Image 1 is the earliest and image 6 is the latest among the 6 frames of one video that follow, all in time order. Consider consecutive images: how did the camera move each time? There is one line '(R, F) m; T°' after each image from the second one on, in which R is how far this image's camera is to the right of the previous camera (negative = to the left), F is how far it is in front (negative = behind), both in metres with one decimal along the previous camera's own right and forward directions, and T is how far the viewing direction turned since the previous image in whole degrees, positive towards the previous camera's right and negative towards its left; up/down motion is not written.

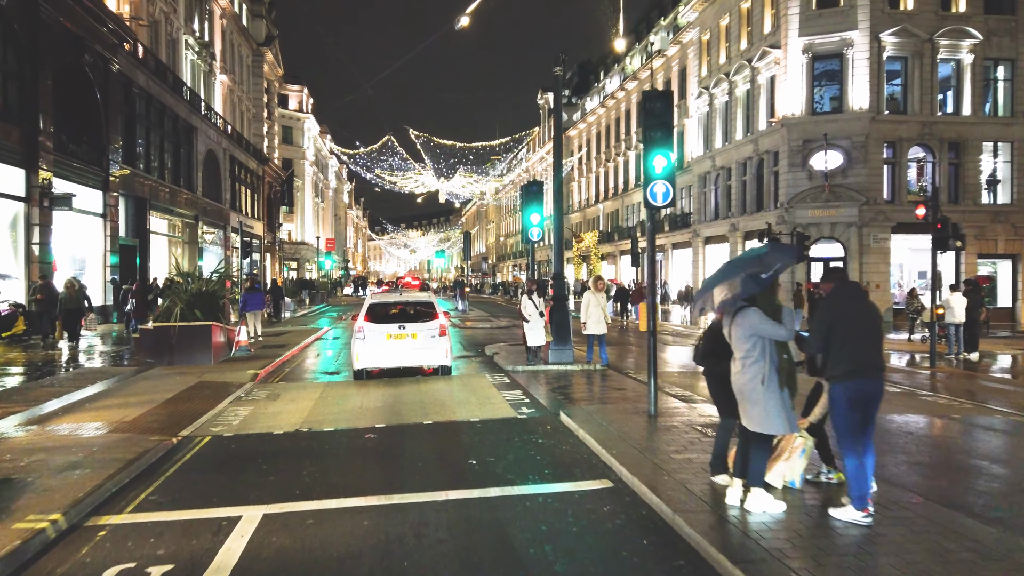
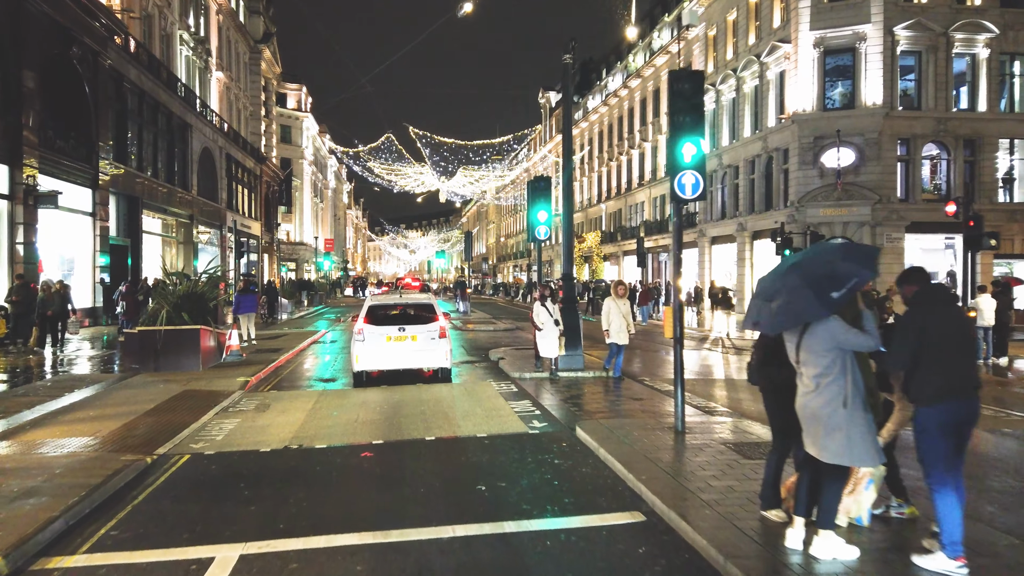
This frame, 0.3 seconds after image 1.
(-0.1, +0.8) m; 0°
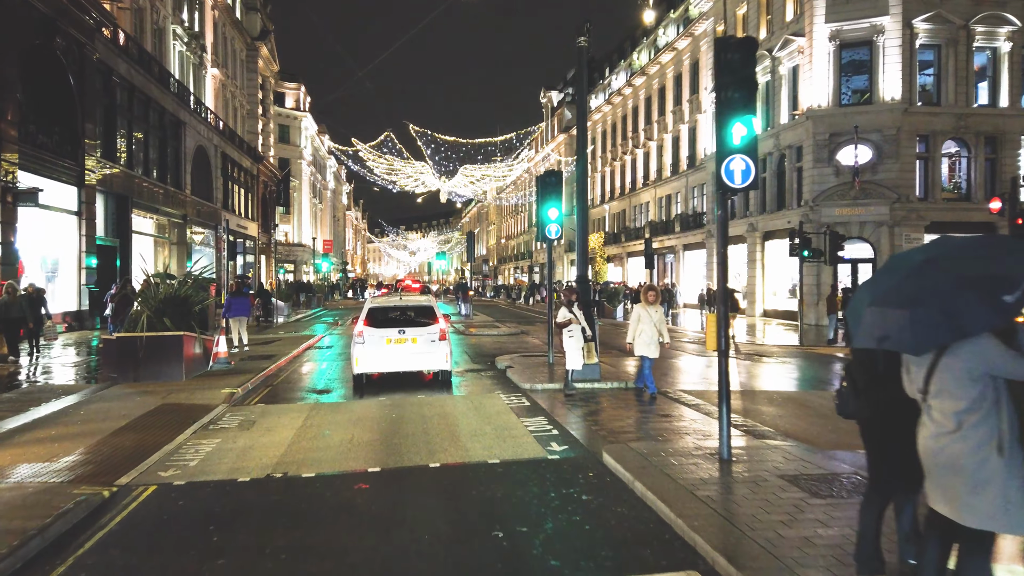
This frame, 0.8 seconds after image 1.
(-0.2, +1.0) m; 0°
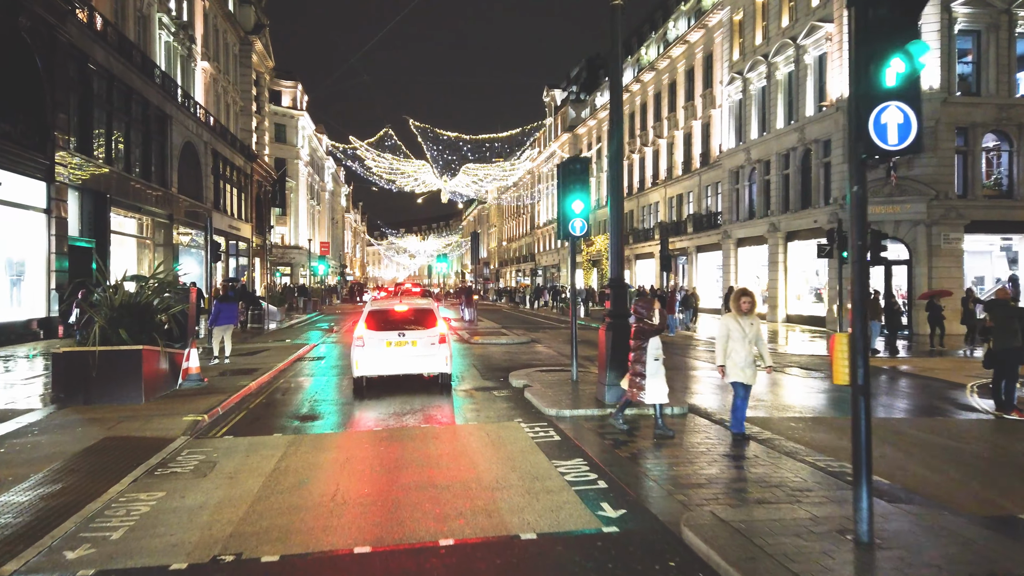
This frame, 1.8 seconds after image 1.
(-0.3, +1.9) m; 0°
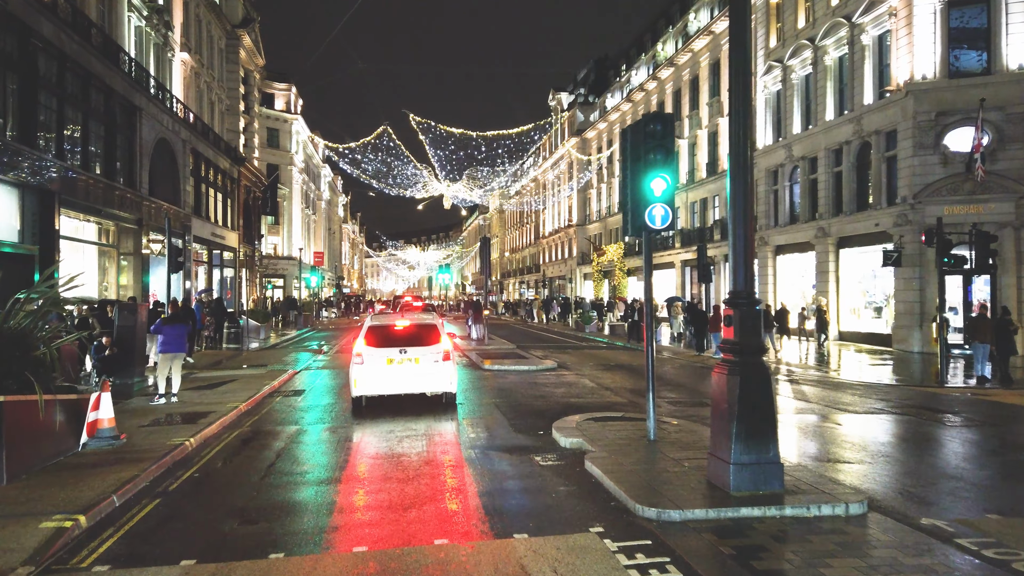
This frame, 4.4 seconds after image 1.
(-0.6, +3.6) m; 0°
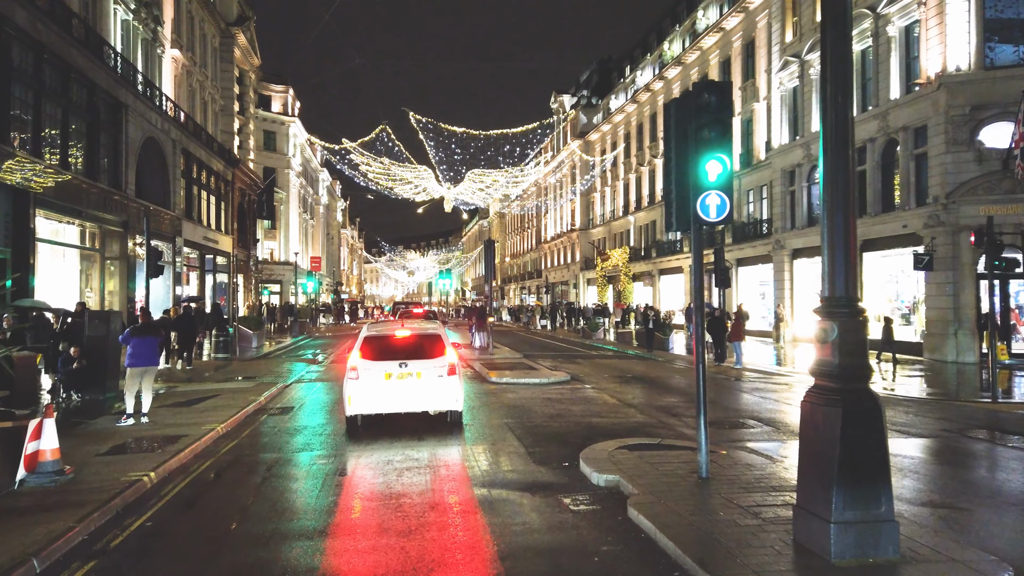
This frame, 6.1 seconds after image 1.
(-0.2, +1.4) m; 0°
